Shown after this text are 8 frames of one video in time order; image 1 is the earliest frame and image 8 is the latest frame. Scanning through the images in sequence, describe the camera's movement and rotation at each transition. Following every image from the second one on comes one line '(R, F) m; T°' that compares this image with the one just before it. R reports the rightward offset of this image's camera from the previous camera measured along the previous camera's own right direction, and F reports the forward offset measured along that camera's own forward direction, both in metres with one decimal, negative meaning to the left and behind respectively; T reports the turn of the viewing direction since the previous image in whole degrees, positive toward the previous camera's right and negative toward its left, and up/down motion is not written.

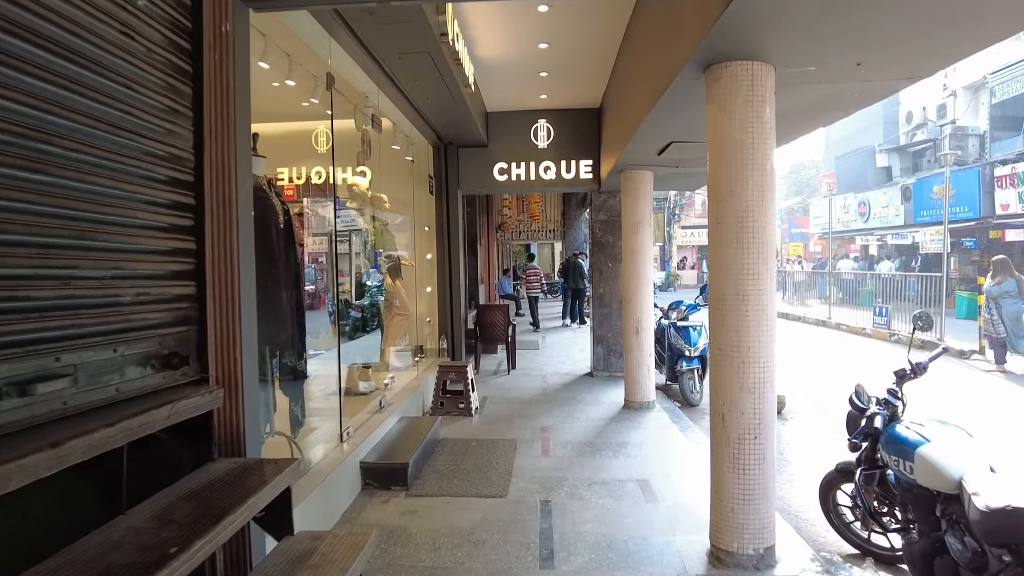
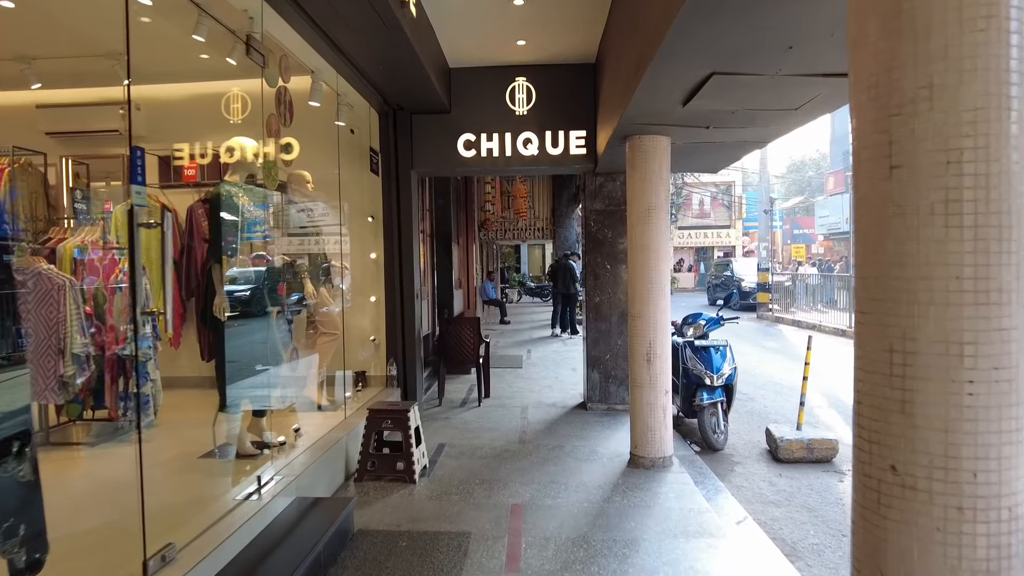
(+0.2, +1.6) m; +1°
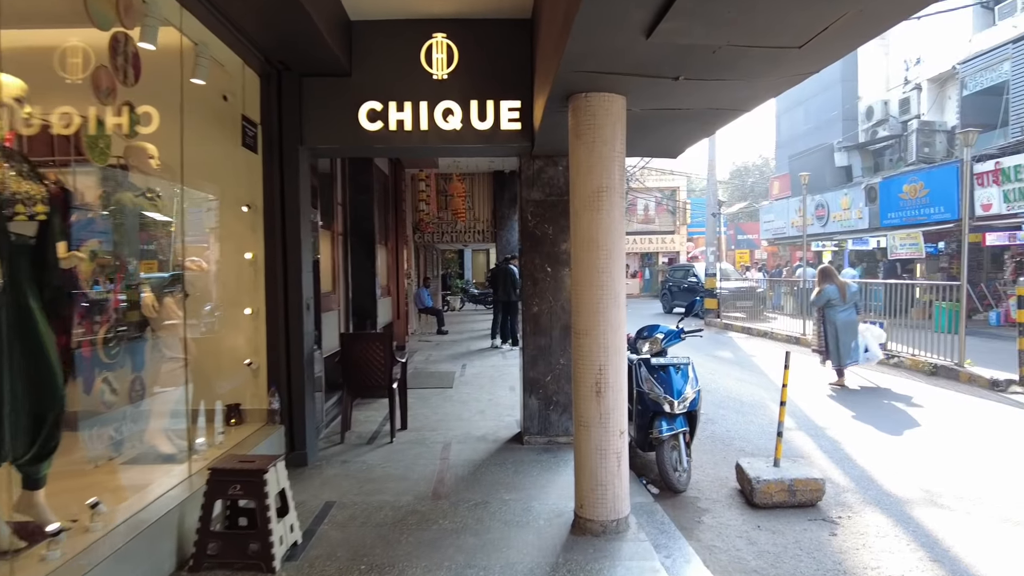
(+0.2, +1.1) m; +5°
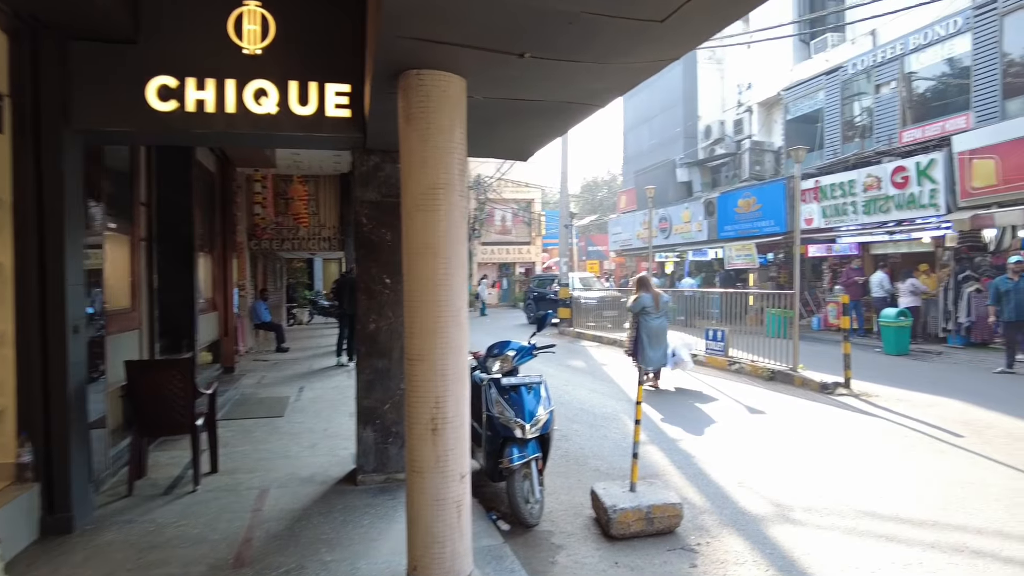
(+0.2, +0.5) m; +12°
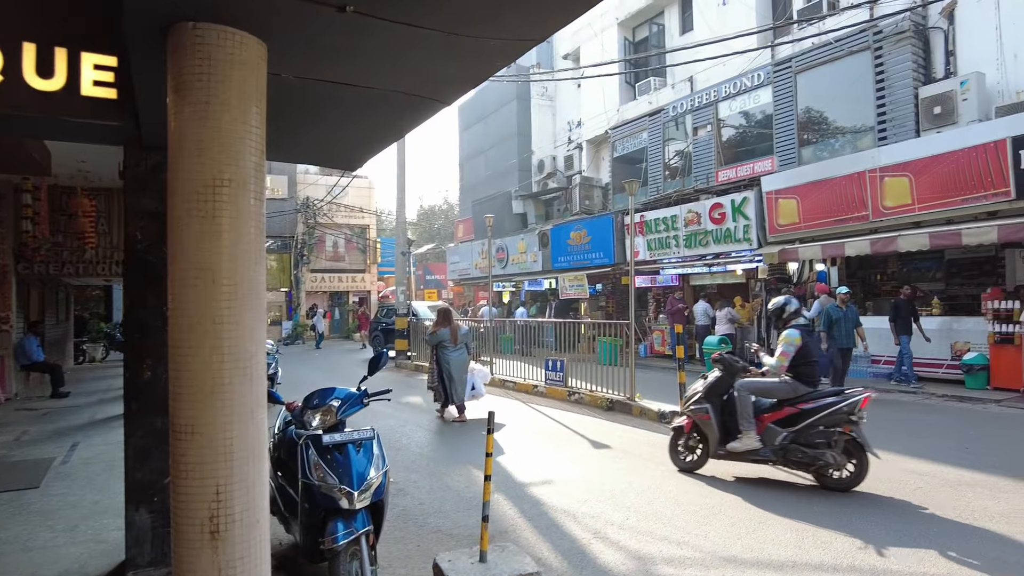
(0.0, +0.6) m; +14°
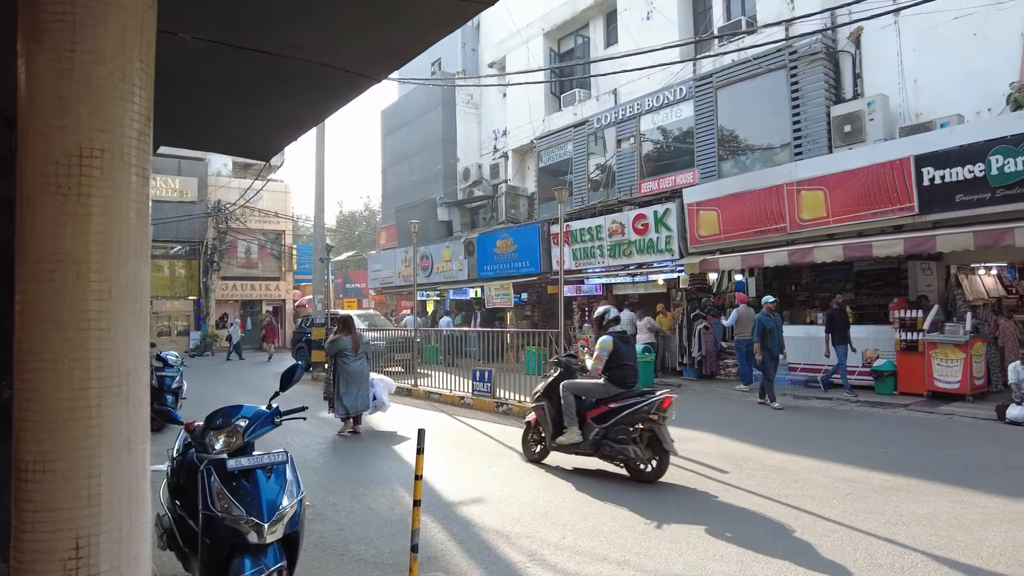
(-0.1, +0.3) m; +7°
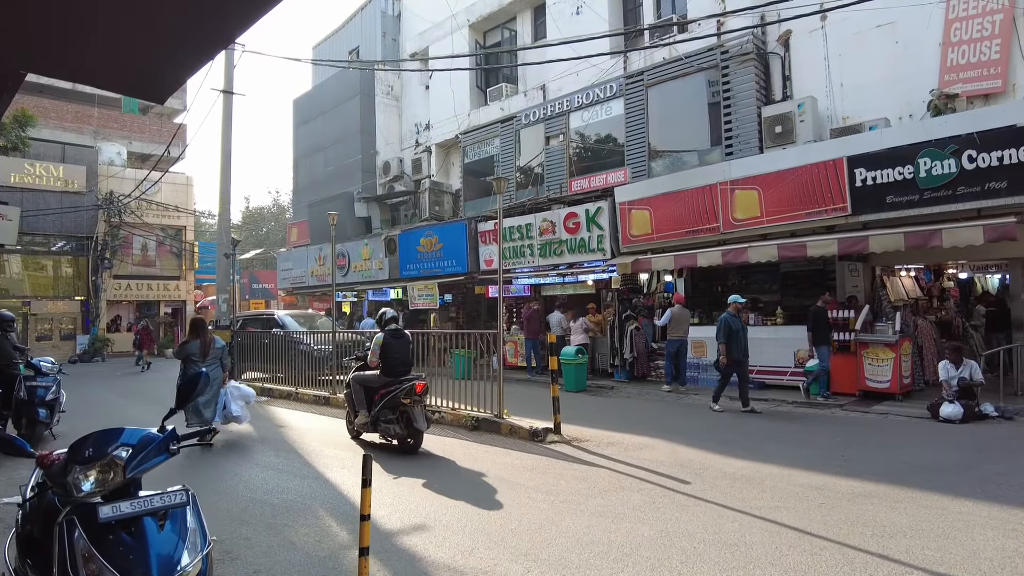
(-0.2, +0.7) m; +7°
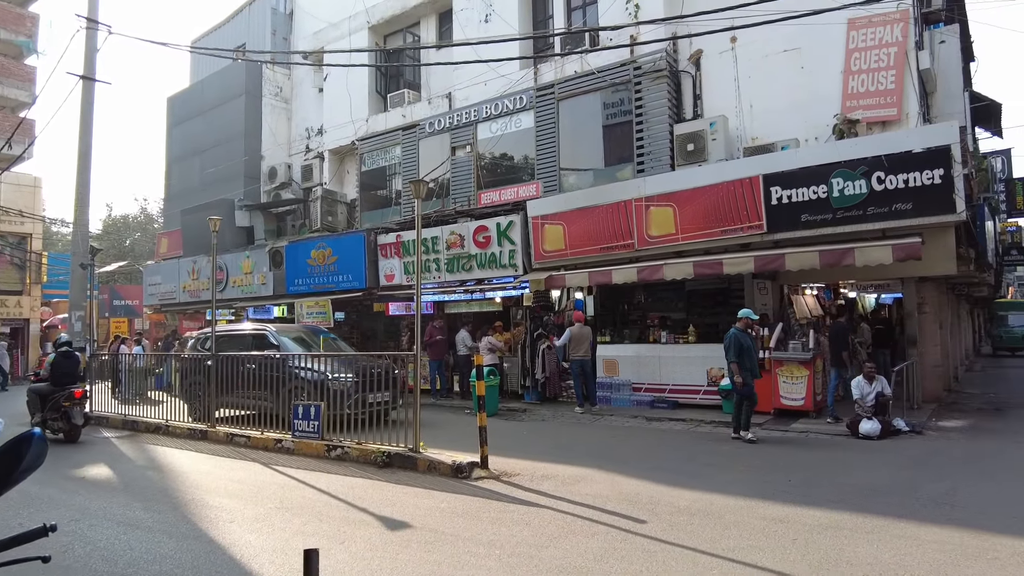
(-0.4, +0.8) m; +10°
